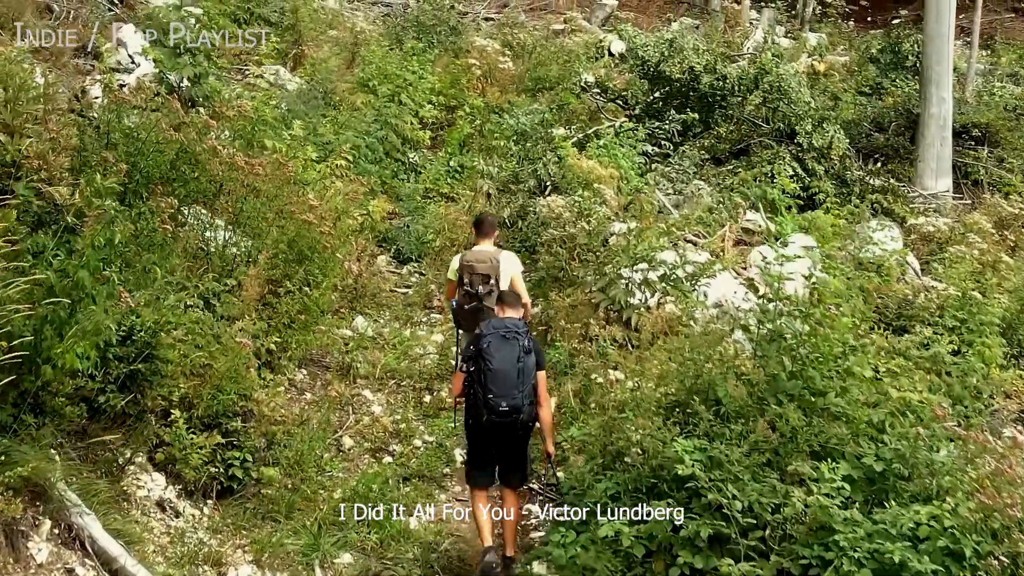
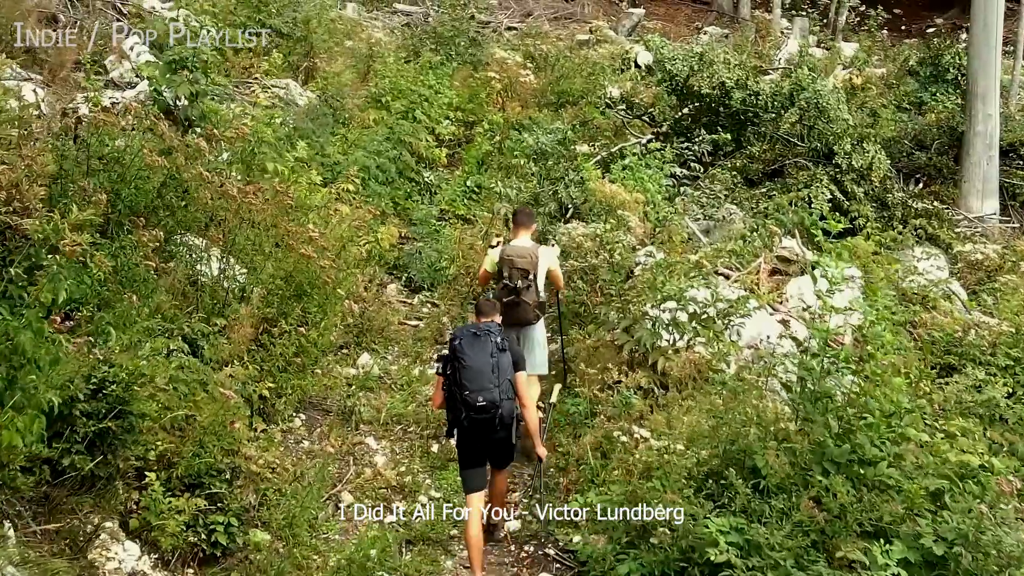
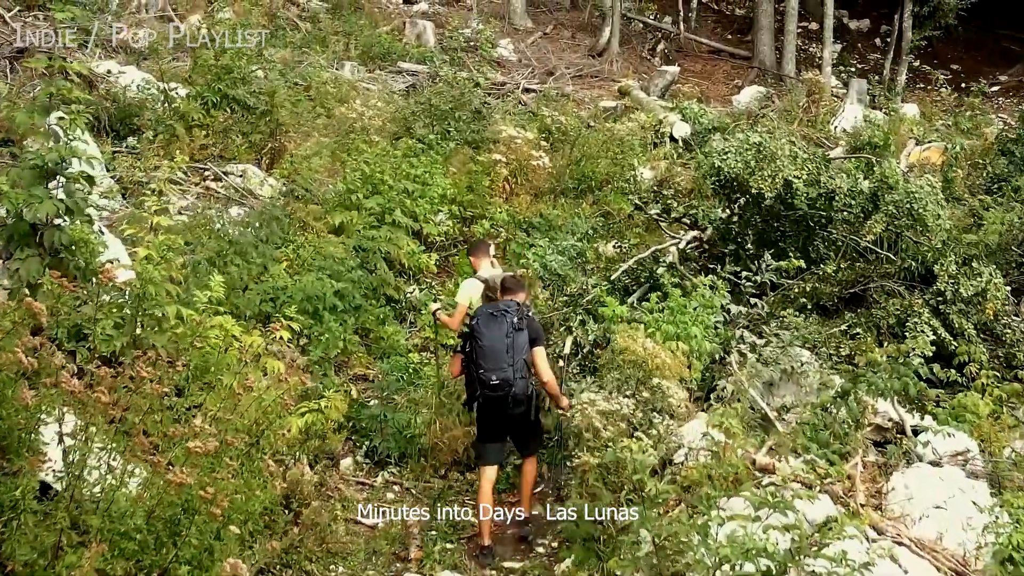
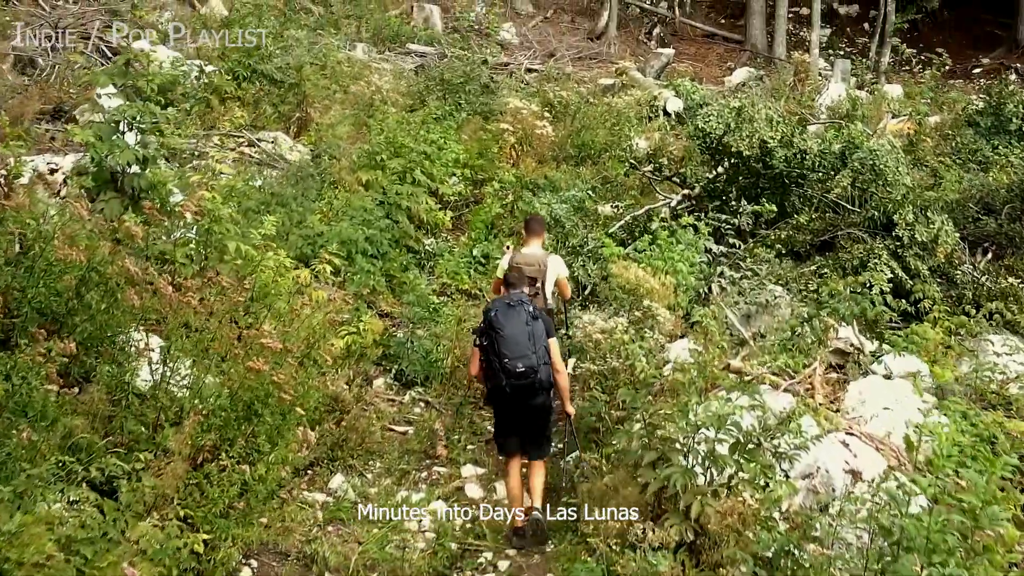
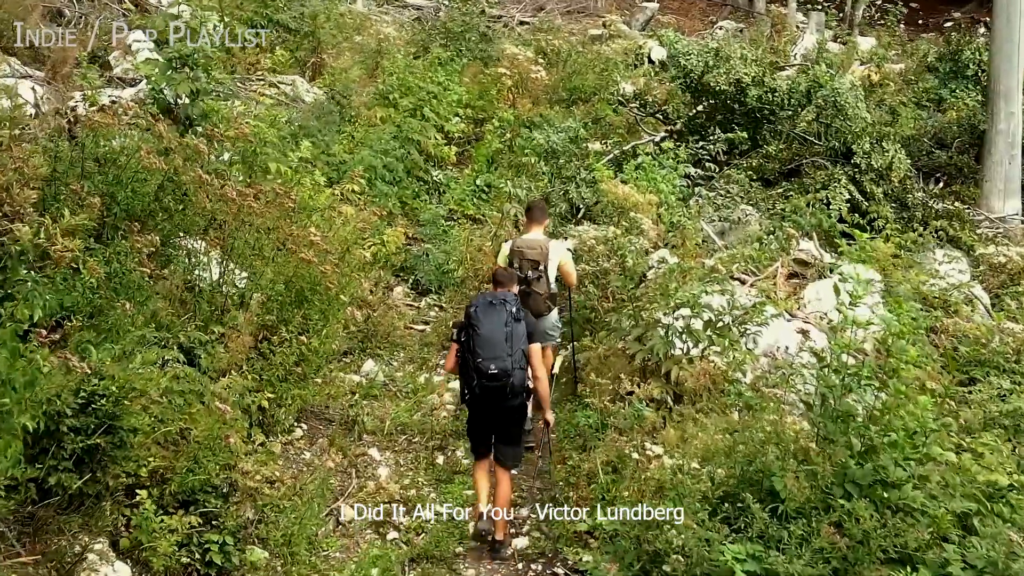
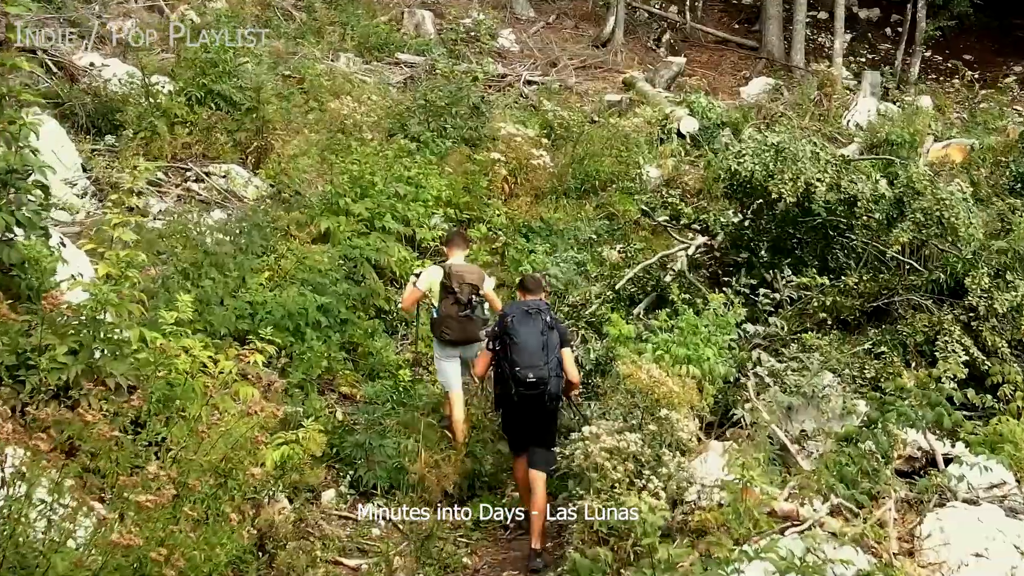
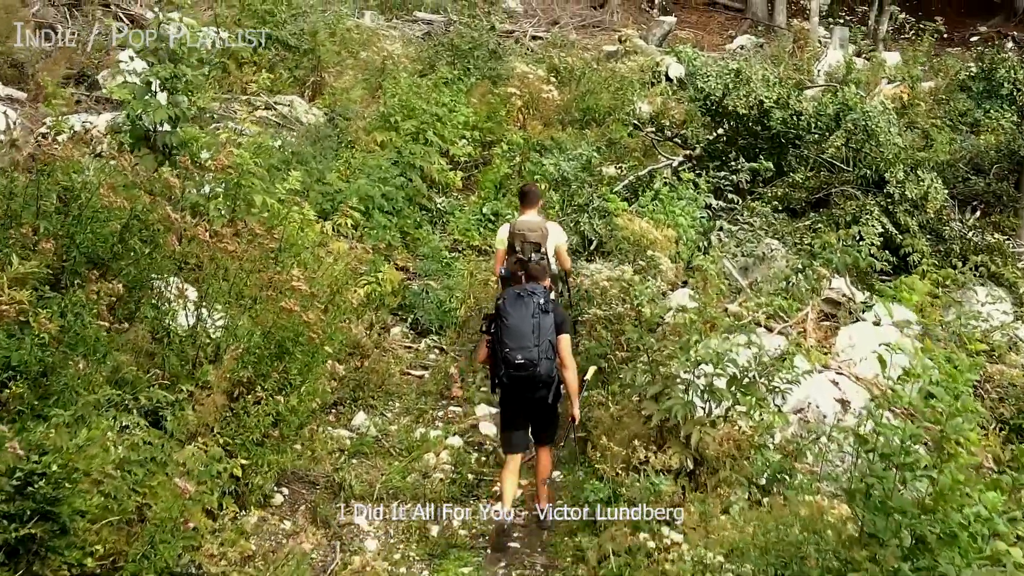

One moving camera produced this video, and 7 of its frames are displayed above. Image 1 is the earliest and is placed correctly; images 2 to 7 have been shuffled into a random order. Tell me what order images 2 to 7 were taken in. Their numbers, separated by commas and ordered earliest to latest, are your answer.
2, 5, 7, 4, 3, 6
